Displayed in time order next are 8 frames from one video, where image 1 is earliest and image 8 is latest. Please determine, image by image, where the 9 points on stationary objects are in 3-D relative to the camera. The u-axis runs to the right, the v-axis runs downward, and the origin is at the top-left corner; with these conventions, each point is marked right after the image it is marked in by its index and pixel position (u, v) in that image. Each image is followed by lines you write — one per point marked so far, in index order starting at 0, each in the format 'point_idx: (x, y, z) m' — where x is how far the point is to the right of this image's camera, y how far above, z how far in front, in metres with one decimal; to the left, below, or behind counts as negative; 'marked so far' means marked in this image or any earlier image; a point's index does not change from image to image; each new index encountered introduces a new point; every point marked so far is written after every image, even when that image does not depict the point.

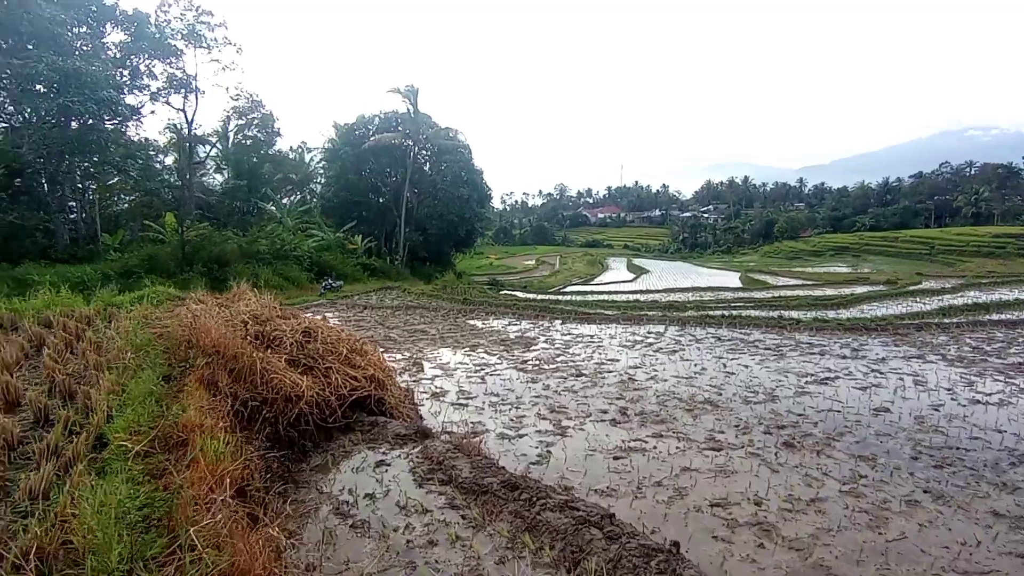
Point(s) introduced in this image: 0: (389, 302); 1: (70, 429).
0: (-2.6, -0.3, +13.2) m
1: (-1.9, -0.6, +2.7) m
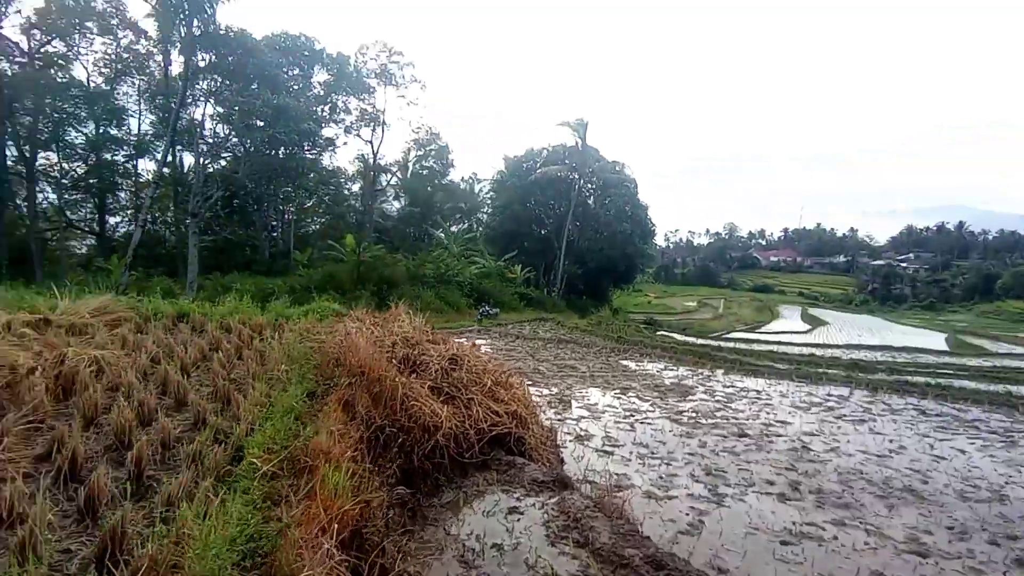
0: (+0.6, -0.9, +13.1) m
1: (-1.3, -0.7, +2.7) m
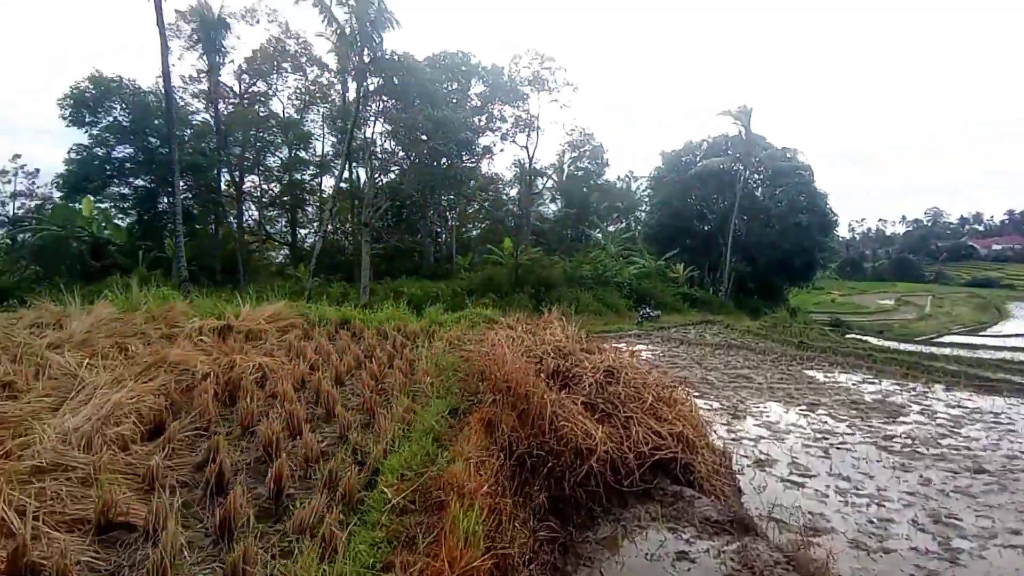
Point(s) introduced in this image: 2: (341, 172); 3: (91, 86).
0: (+3.9, -0.9, +12.2) m
1: (-0.6, -0.7, +2.6) m
2: (-4.7, +3.2, +17.0) m
3: (-10.3, +4.9, +14.9) m
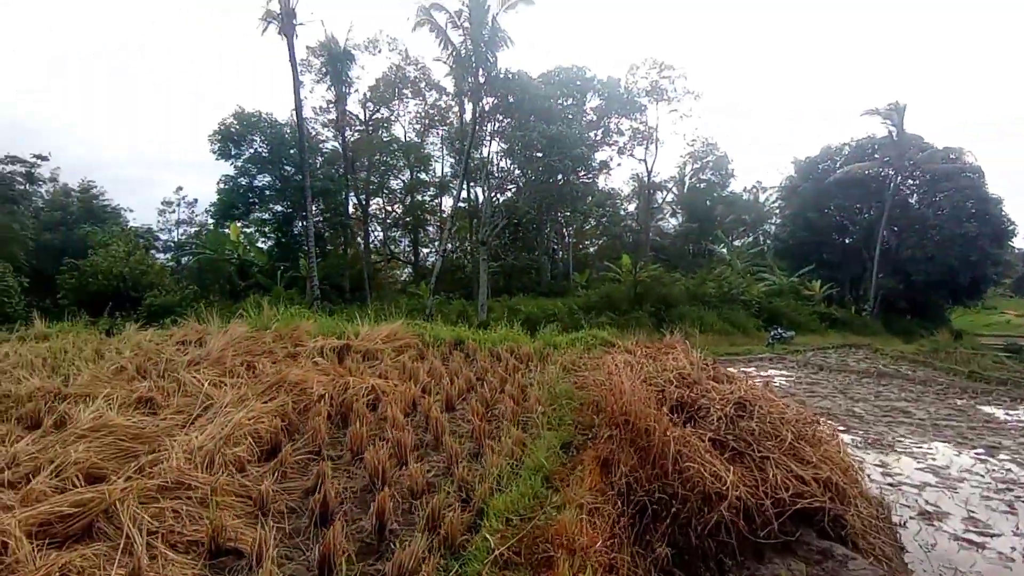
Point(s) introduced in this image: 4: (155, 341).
0: (+6.0, -1.3, +11.0) m
1: (-0.2, -0.8, +2.5) m
2: (-1.5, +2.7, +17.4) m
3: (-7.4, +4.4, +16.5) m
4: (-2.7, -0.4, +4.6) m
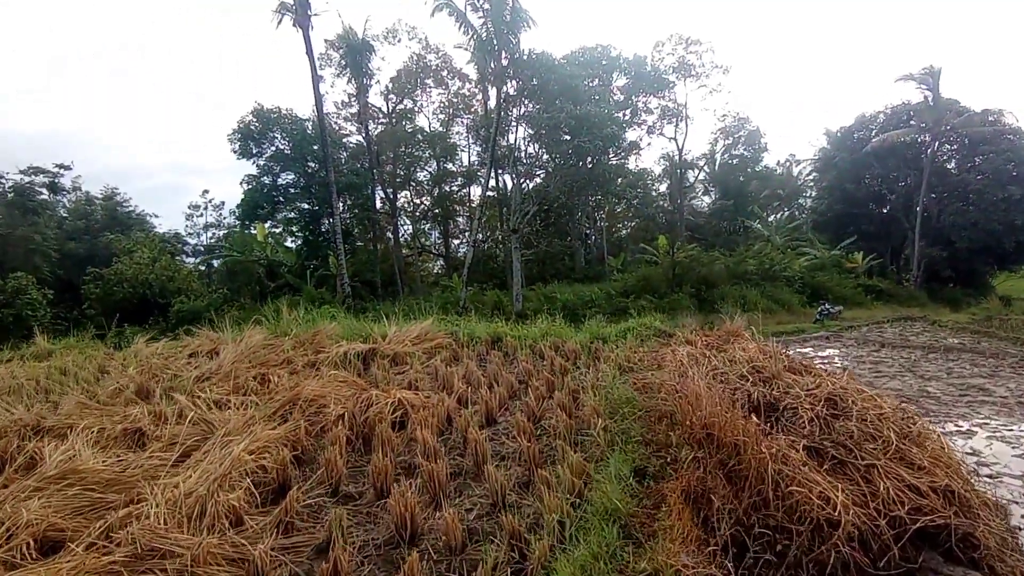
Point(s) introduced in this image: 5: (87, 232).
0: (+6.7, -0.8, +10.2) m
1: (0.0, -0.8, +2.0) m
2: (-0.7, +3.0, +16.9) m
3: (-6.7, +4.4, +16.2) m
4: (-2.4, -0.5, +4.2) m
5: (-11.0, +1.4, +16.2) m
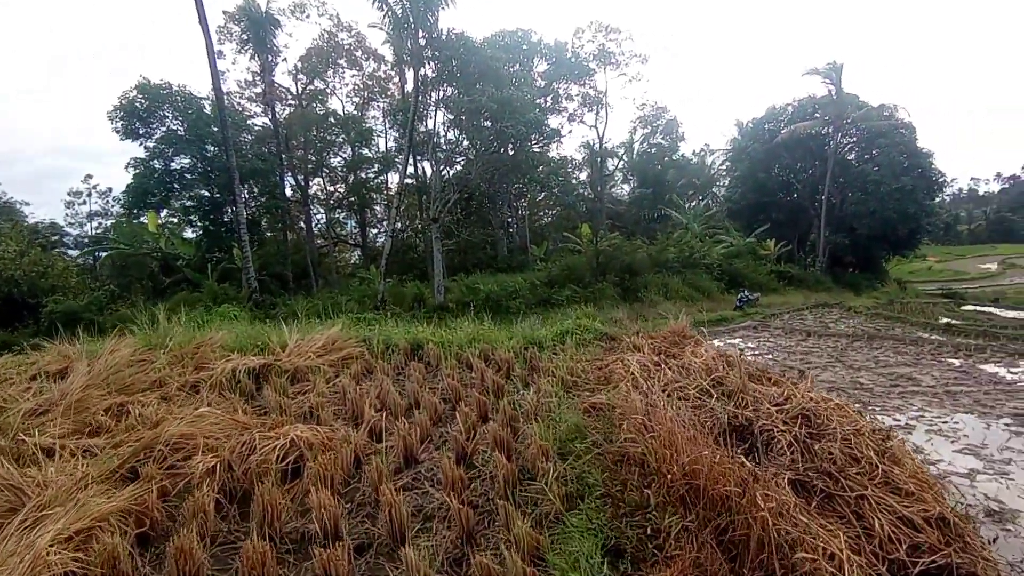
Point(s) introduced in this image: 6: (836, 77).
0: (+5.4, -0.6, +10.4) m
1: (-0.1, -0.8, +1.4) m
2: (-2.8, +3.2, +16.1) m
3: (-8.7, +4.5, +14.6) m
4: (-2.8, -0.5, +3.3) m
5: (-12.9, +1.5, +14.1) m
6: (+10.3, +6.7, +19.6) m
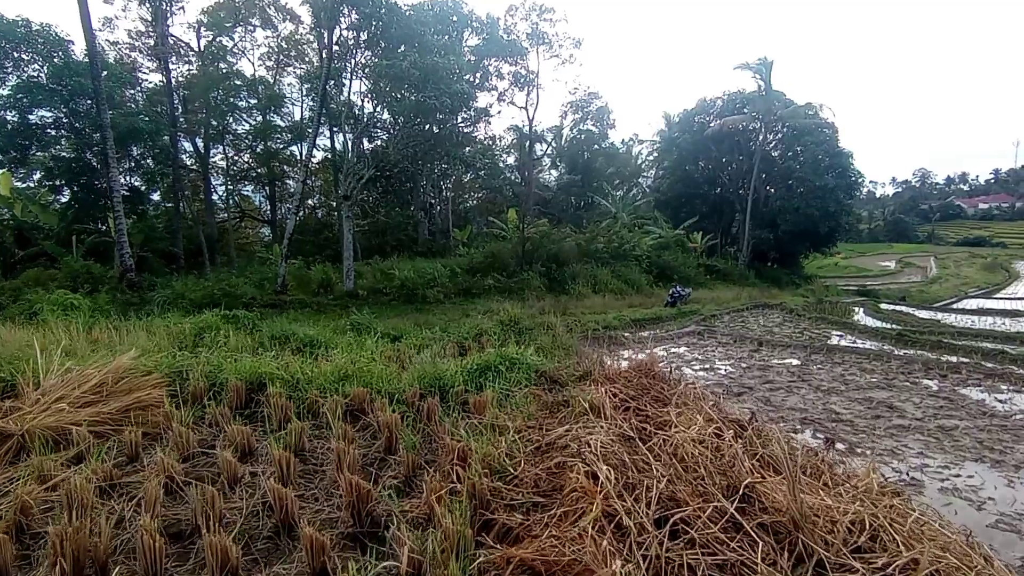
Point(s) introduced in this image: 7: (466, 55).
0: (+4.1, -0.6, +9.6) m
1: (-0.3, -1.0, 0.0) m
2: (-4.6, +3.5, +14.2) m
3: (-10.2, +4.9, +11.9) m
4: (-3.2, -0.5, +1.6) m
5: (-14.5, +2.0, +11.0) m
6: (+8.0, +6.8, +19.2) m
7: (-1.2, +6.1, +15.9) m
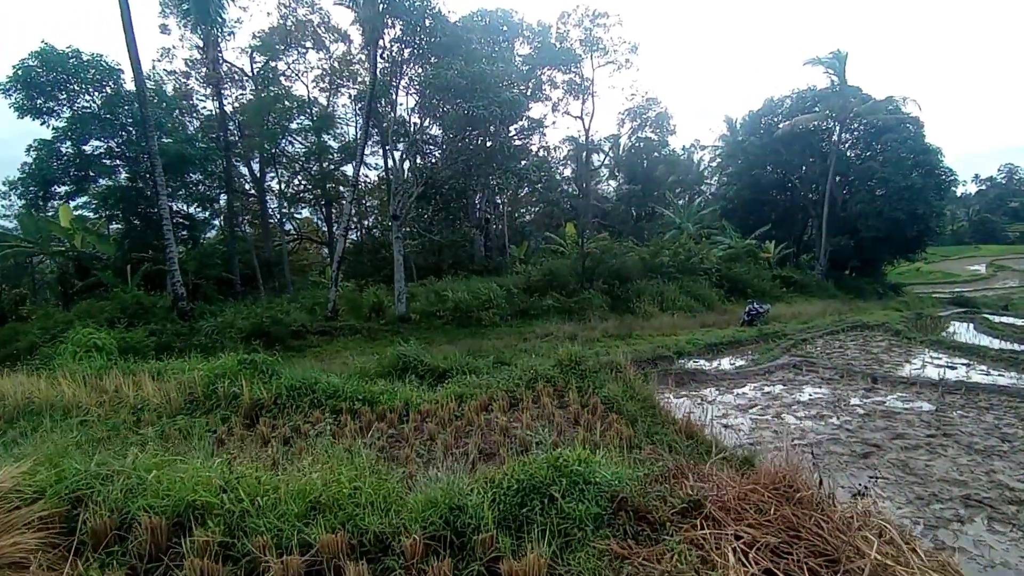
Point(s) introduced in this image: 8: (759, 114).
0: (+4.9, -0.9, +8.1) m
1: (-0.4, -1.1, -1.0) m
2: (-3.4, +3.0, +13.6) m
3: (-9.2, +4.3, +12.0) m
4: (-3.1, -0.8, +0.9) m
5: (-13.5, +1.3, +11.4) m
6: (+9.6, +6.4, +17.5) m
7: (+0.1, +5.6, +15.1) m
8: (+8.1, +5.7, +19.6) m
